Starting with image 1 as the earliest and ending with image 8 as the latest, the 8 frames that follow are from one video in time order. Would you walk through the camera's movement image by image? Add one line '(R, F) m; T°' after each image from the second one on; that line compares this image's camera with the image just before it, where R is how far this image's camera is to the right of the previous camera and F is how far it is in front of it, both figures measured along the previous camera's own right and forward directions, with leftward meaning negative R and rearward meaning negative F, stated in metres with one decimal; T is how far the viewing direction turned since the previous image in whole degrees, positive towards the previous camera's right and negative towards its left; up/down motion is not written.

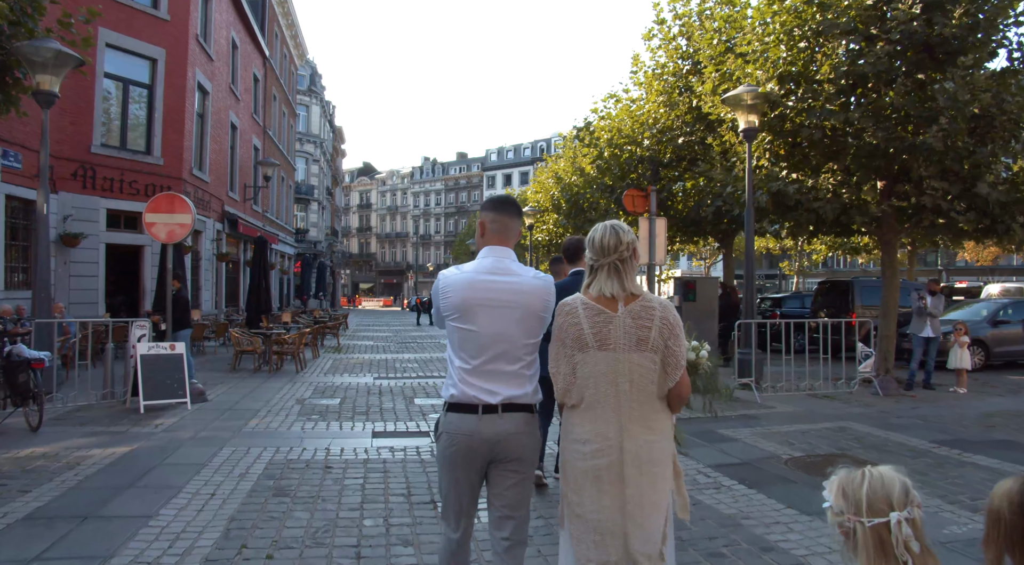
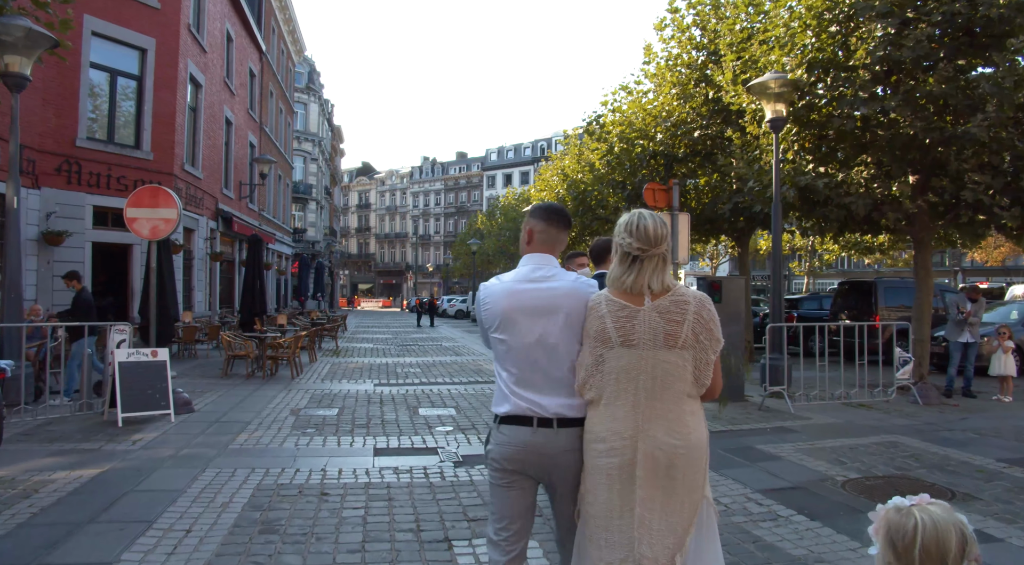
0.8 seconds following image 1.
(-0.2, +0.7) m; 0°
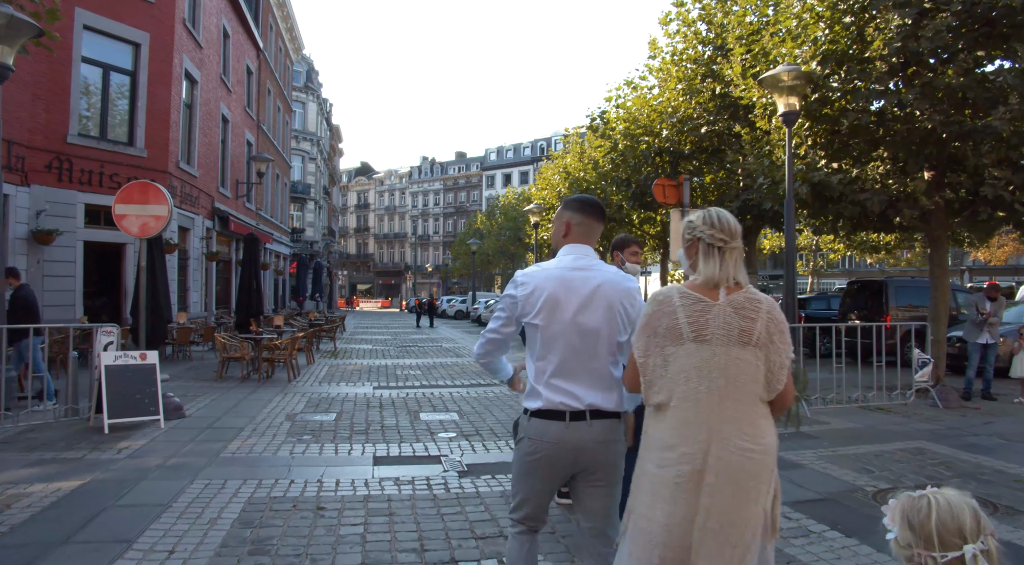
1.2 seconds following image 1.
(-0.1, +0.4) m; 0°
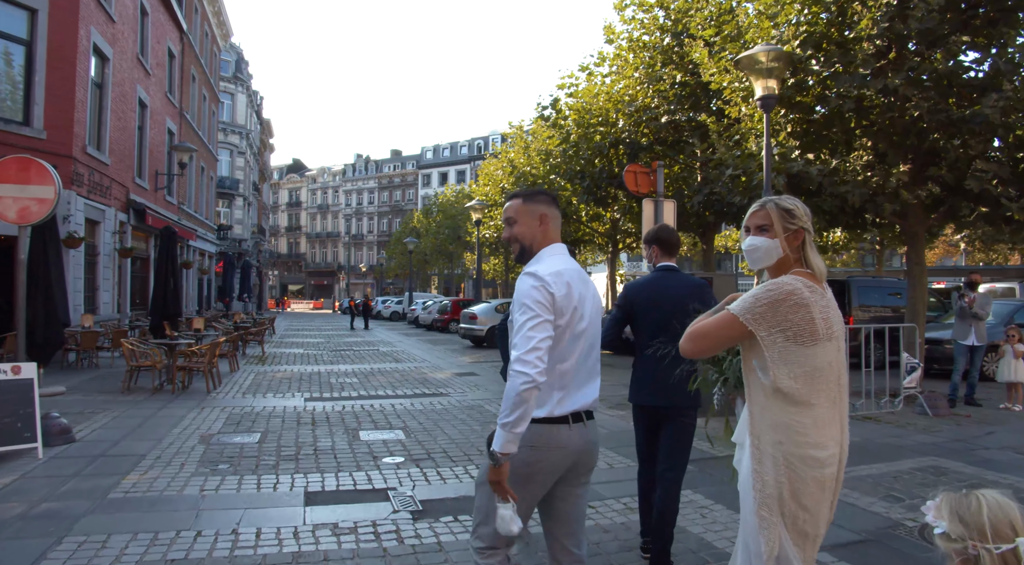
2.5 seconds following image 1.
(-0.3, +1.2) m; +5°
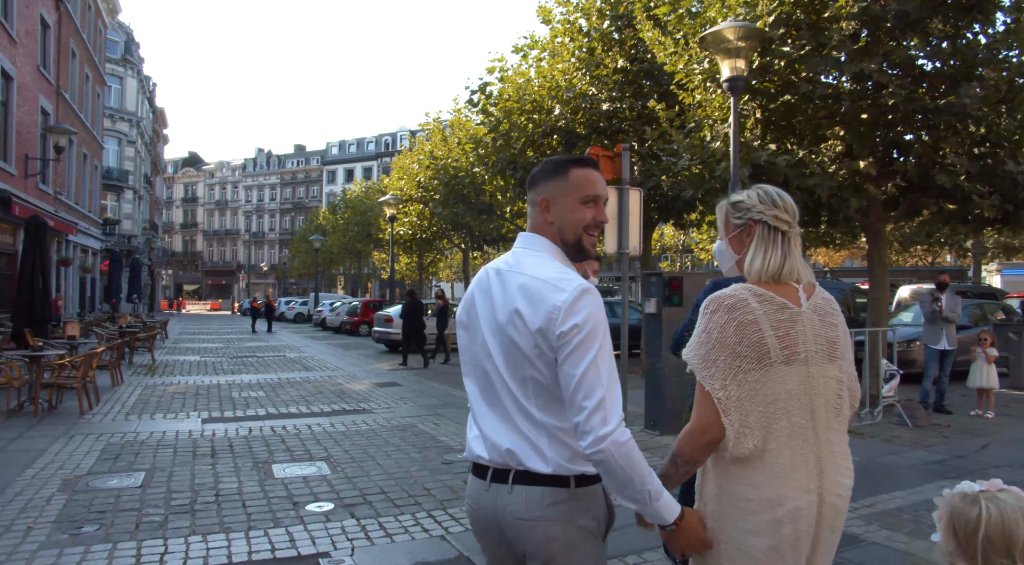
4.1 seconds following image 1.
(-0.4, +1.3) m; +8°
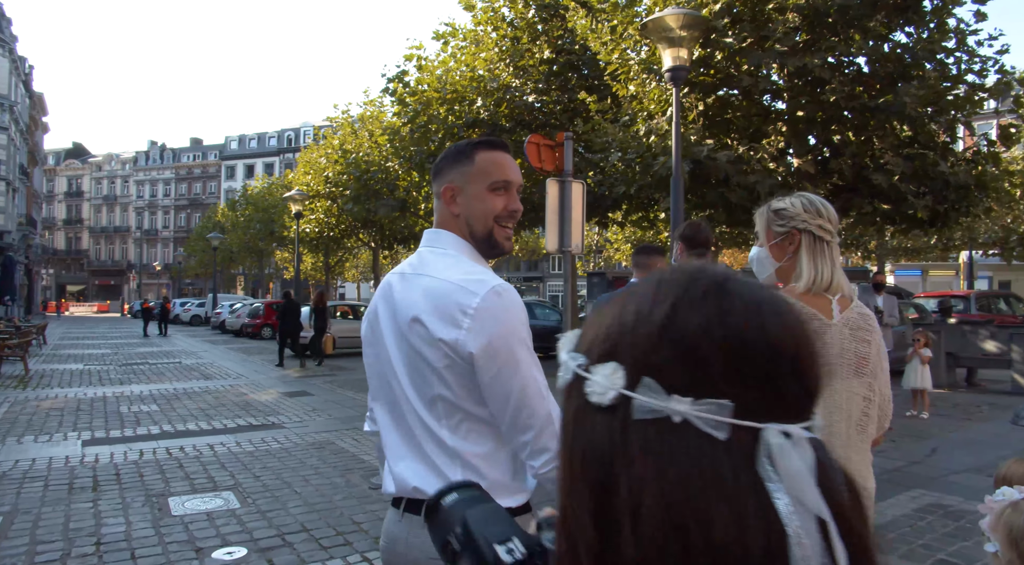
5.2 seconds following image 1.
(-0.3, +0.7) m; +8°
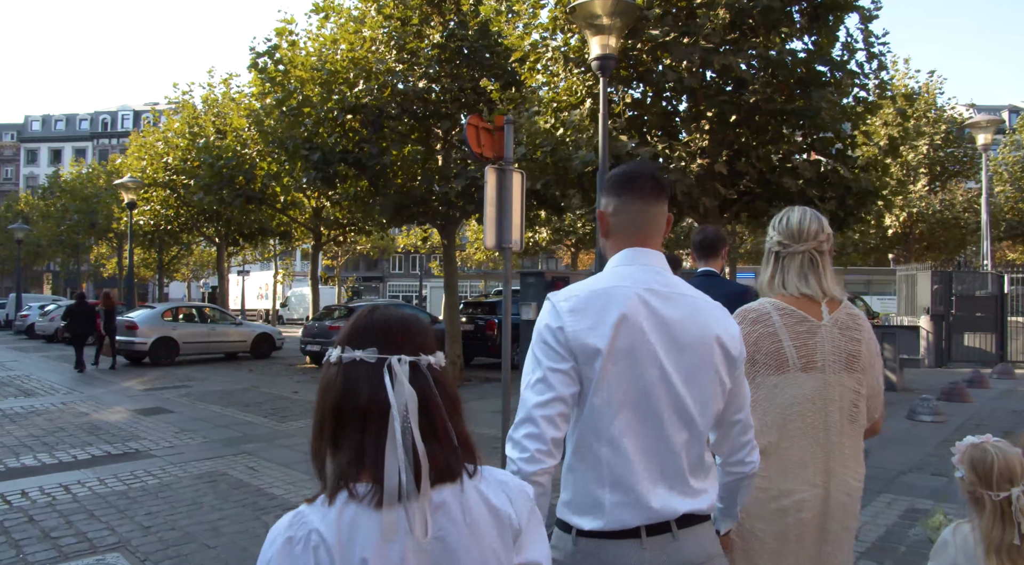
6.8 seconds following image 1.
(-0.8, +0.9) m; +13°
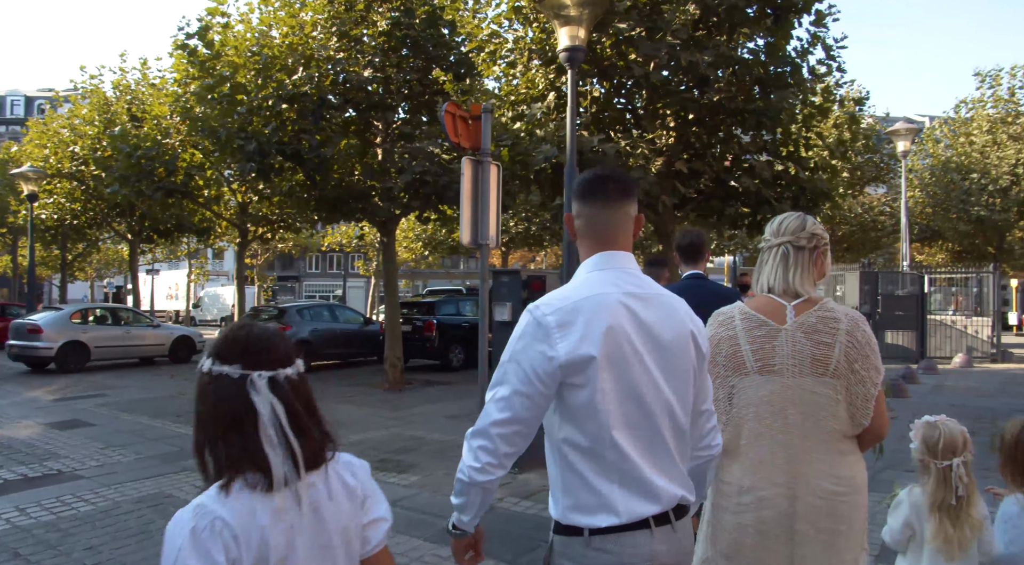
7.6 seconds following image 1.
(-0.5, +0.4) m; +7°
